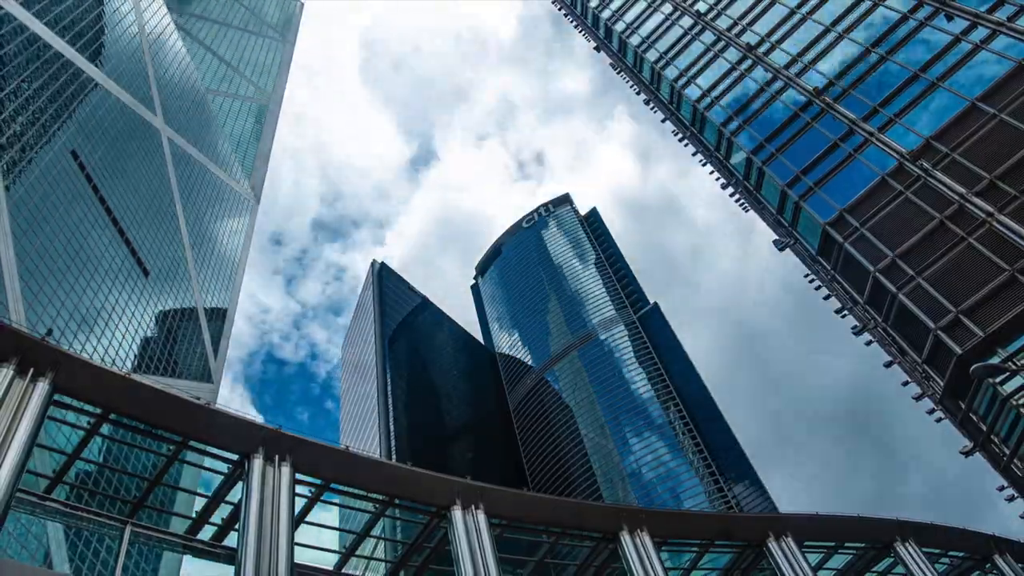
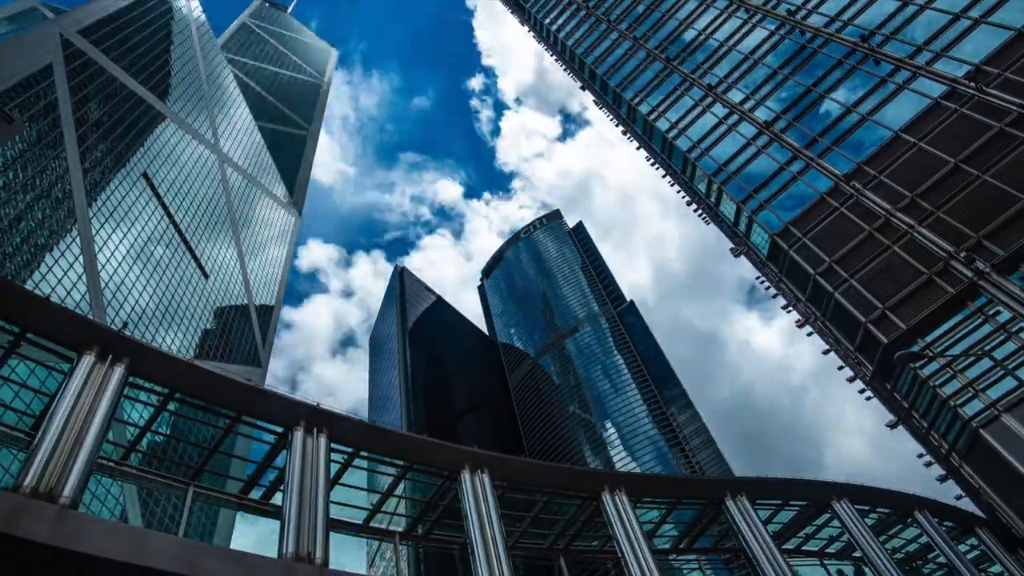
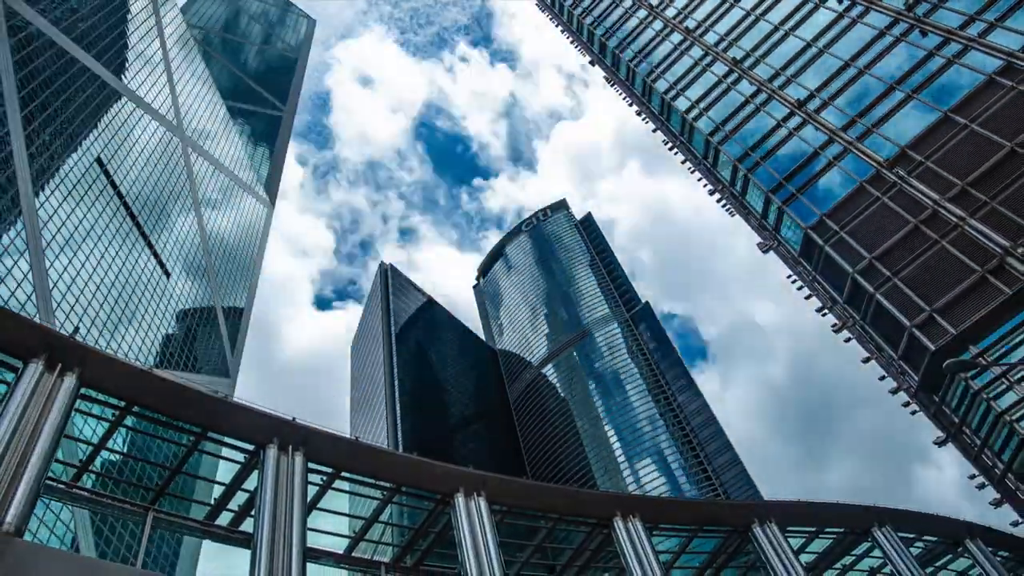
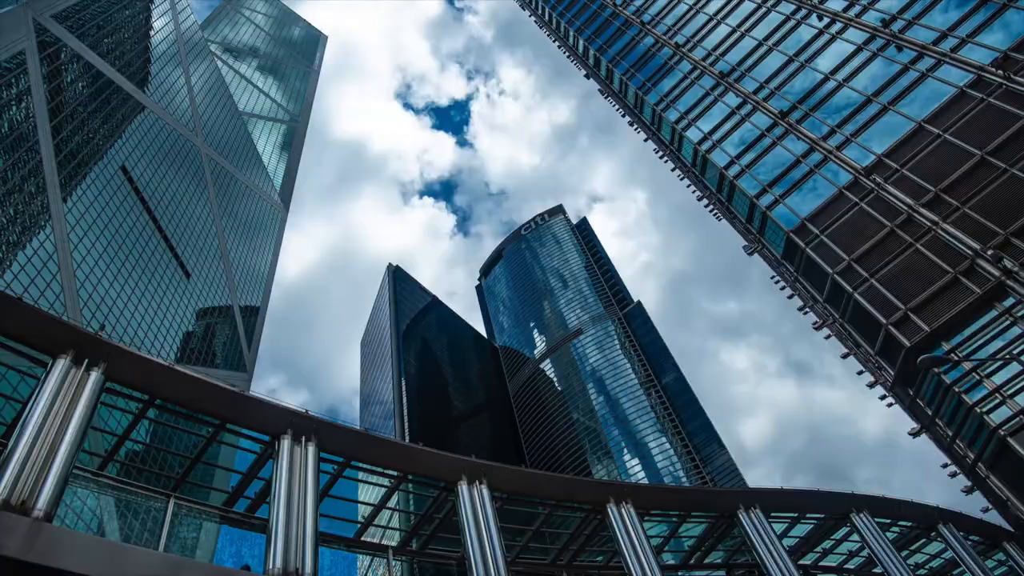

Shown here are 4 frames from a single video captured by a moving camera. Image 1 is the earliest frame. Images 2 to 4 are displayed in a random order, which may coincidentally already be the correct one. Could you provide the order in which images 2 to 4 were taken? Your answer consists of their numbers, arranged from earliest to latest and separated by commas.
3, 4, 2
